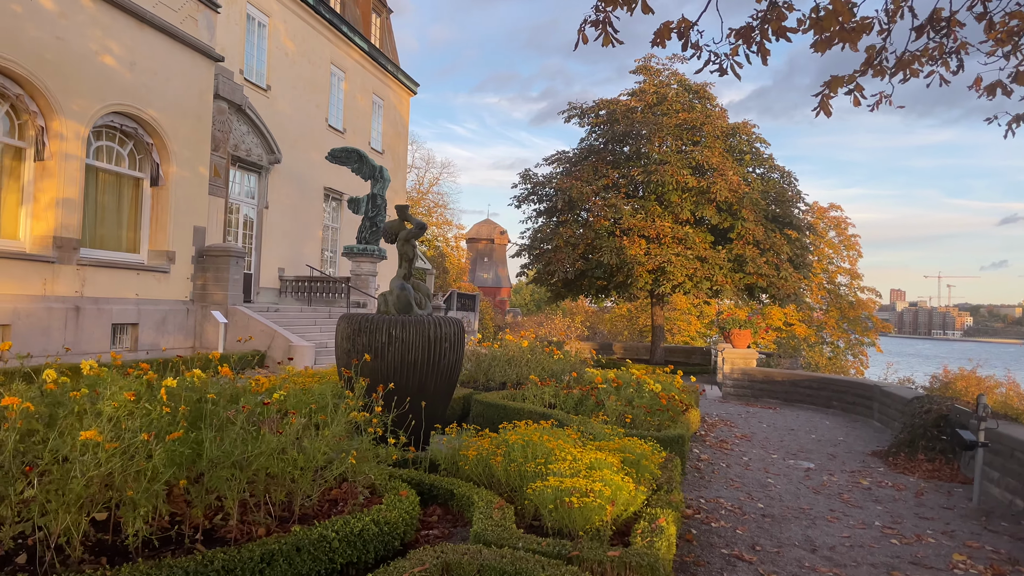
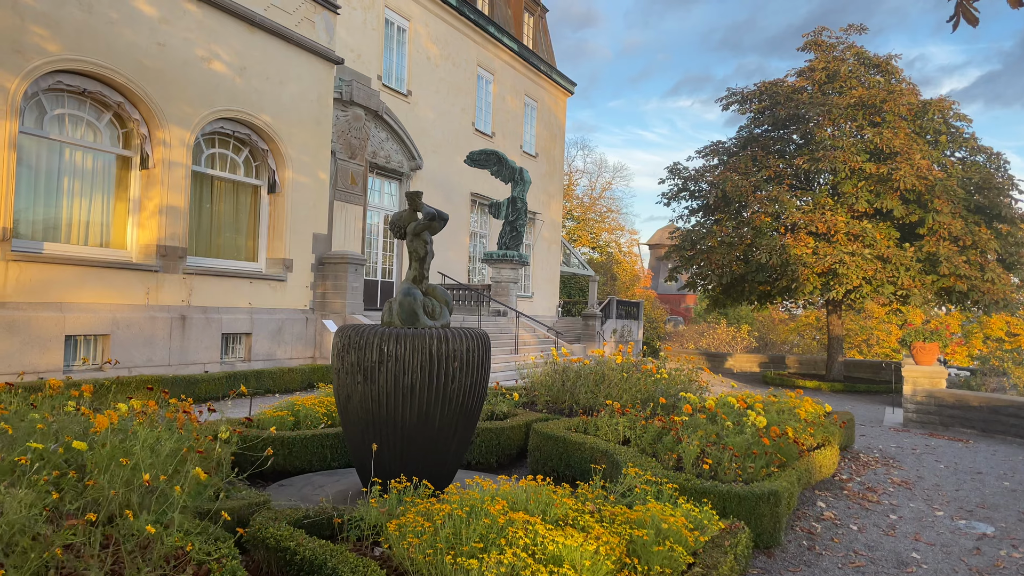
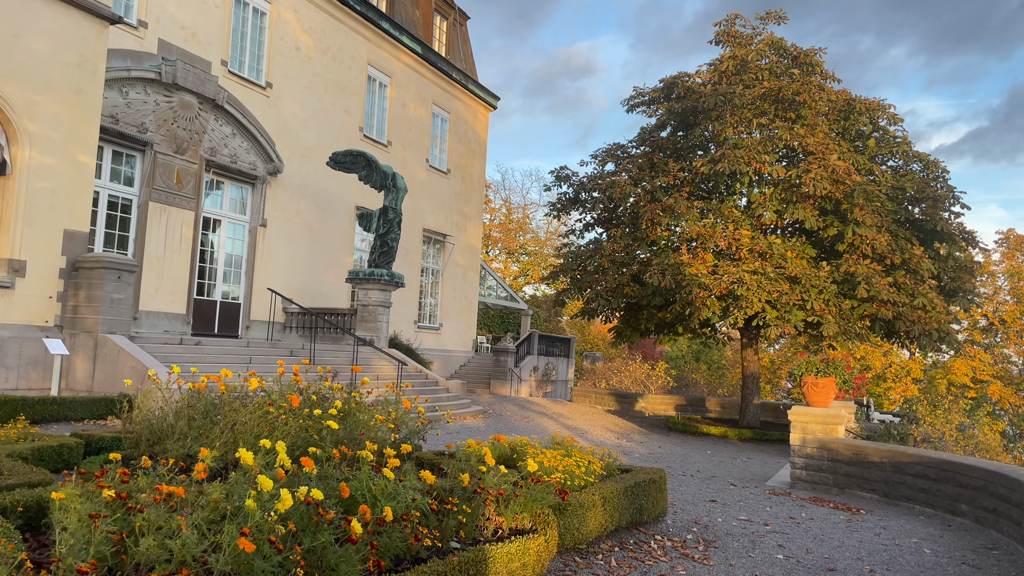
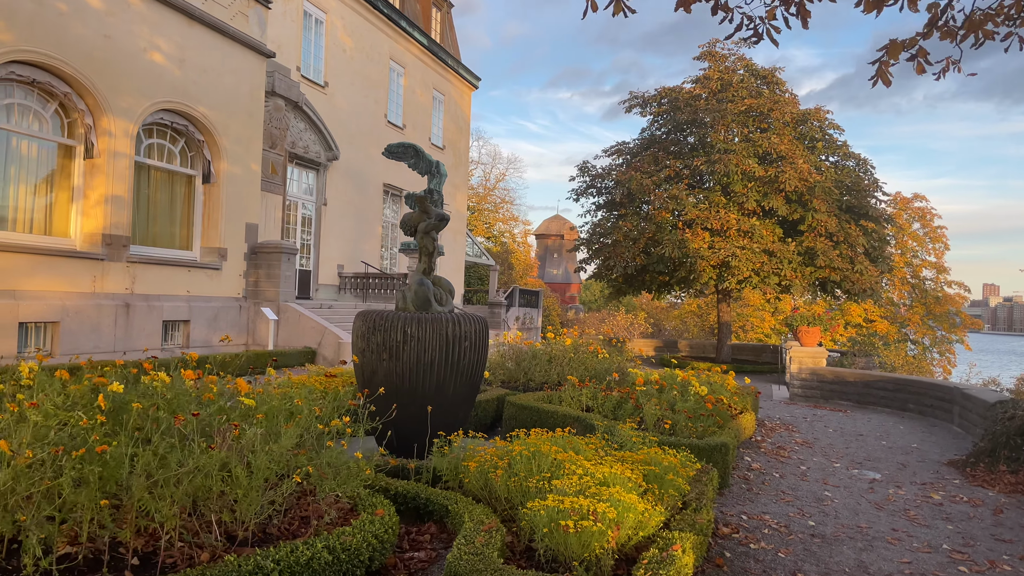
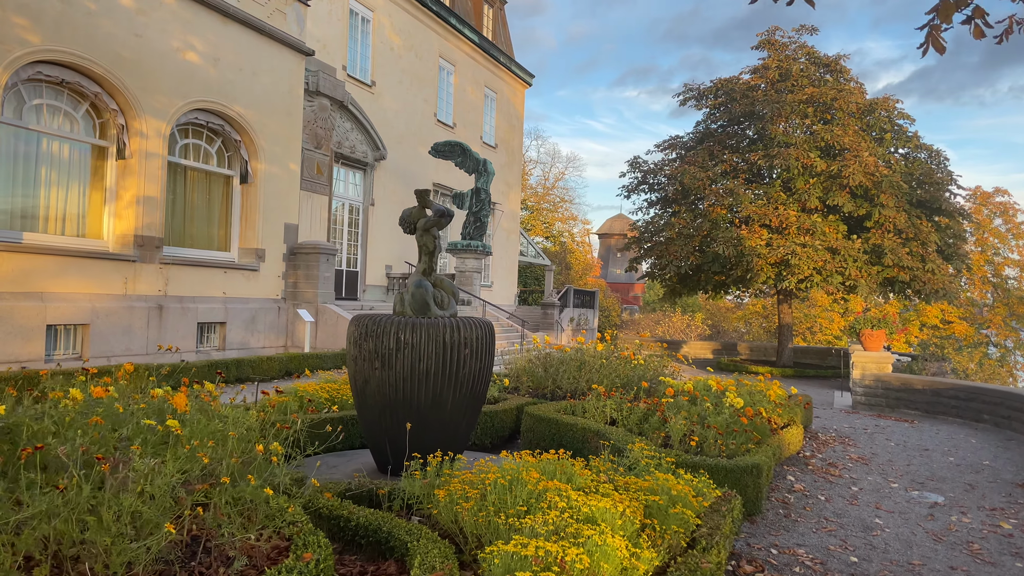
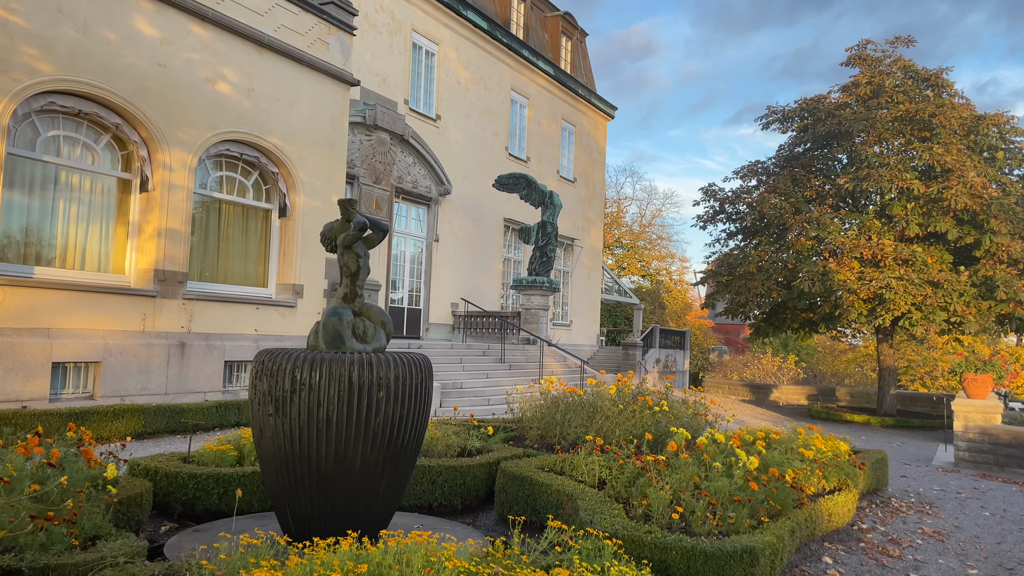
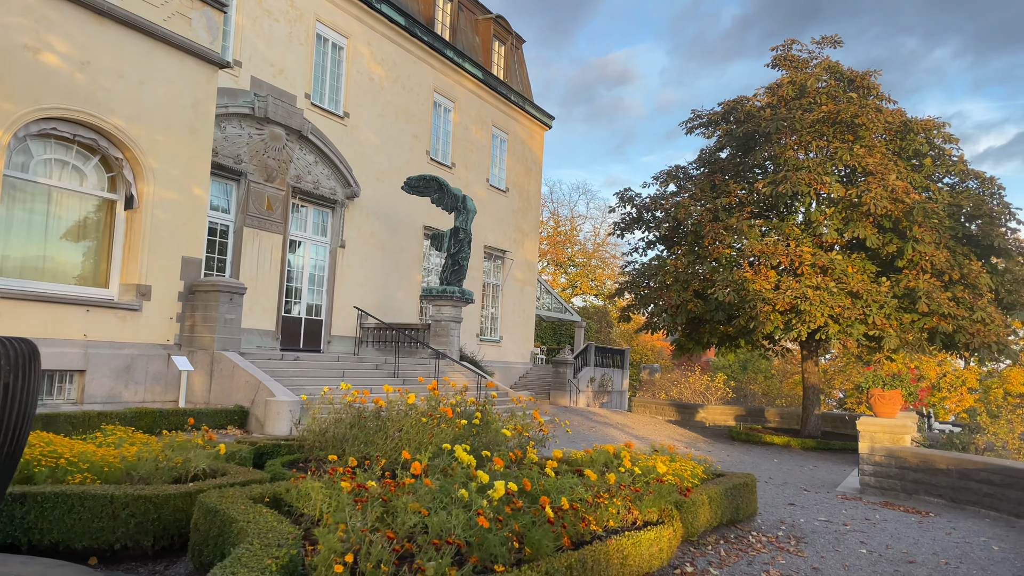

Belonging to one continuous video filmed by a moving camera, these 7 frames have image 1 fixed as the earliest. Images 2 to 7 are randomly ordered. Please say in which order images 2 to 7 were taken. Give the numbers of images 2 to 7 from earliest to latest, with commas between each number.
4, 5, 2, 6, 7, 3
